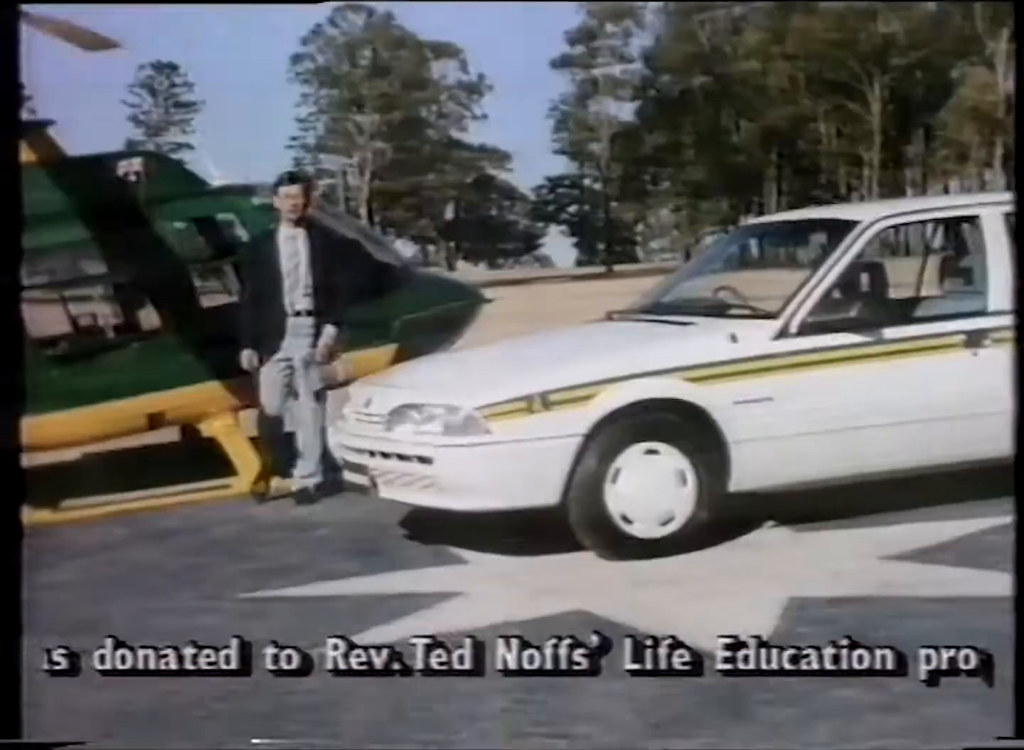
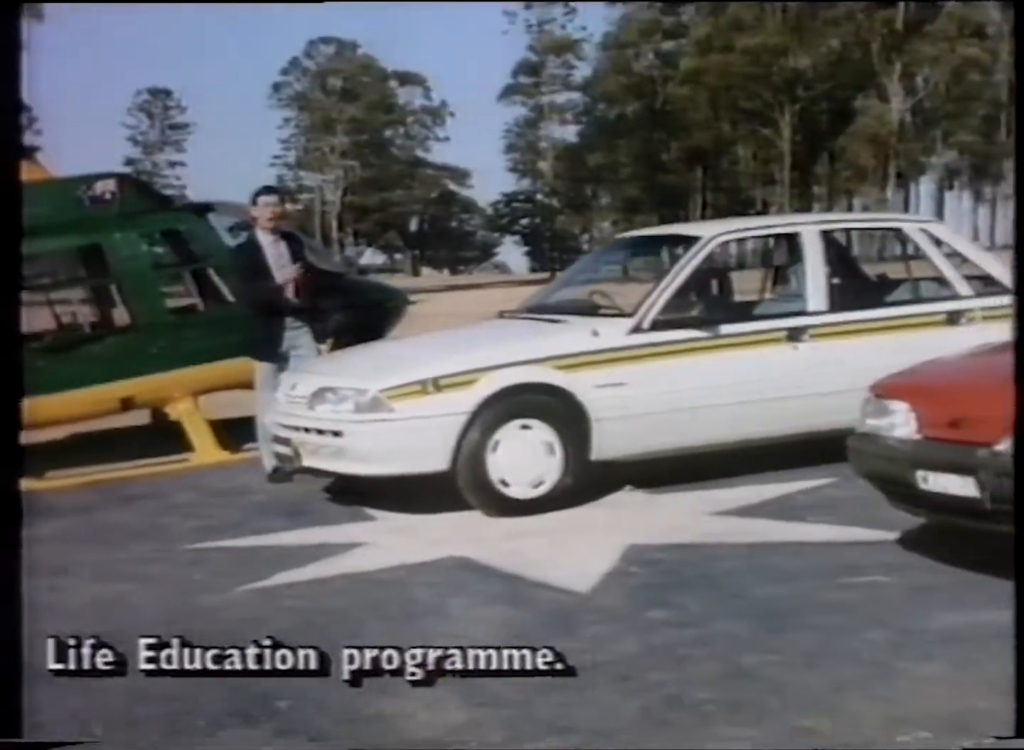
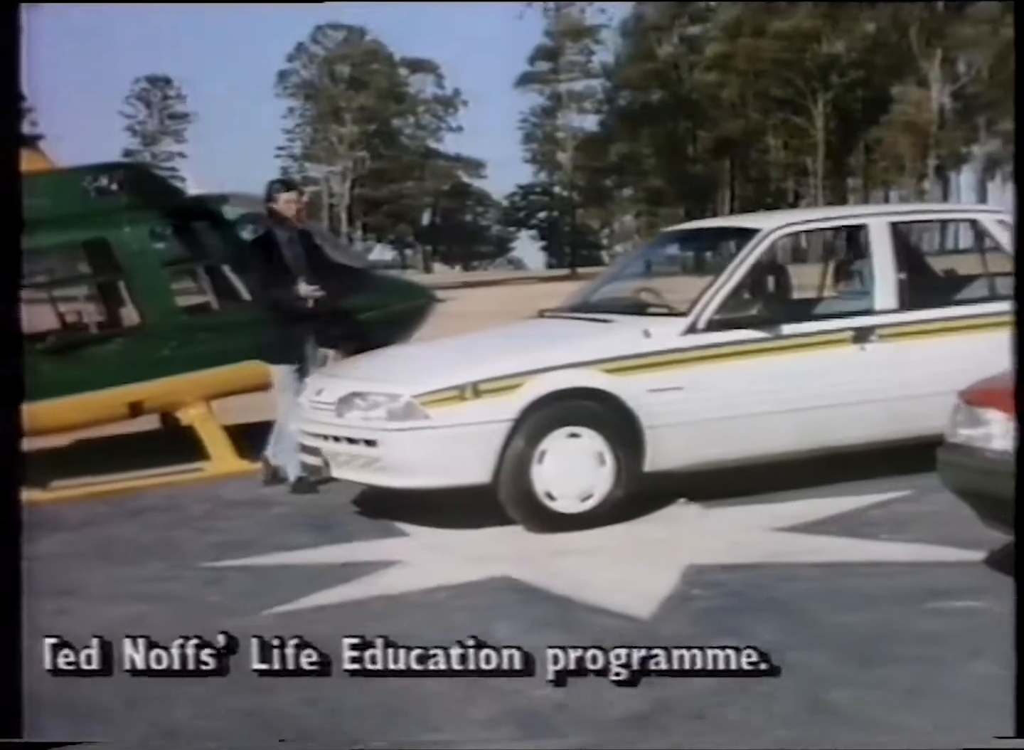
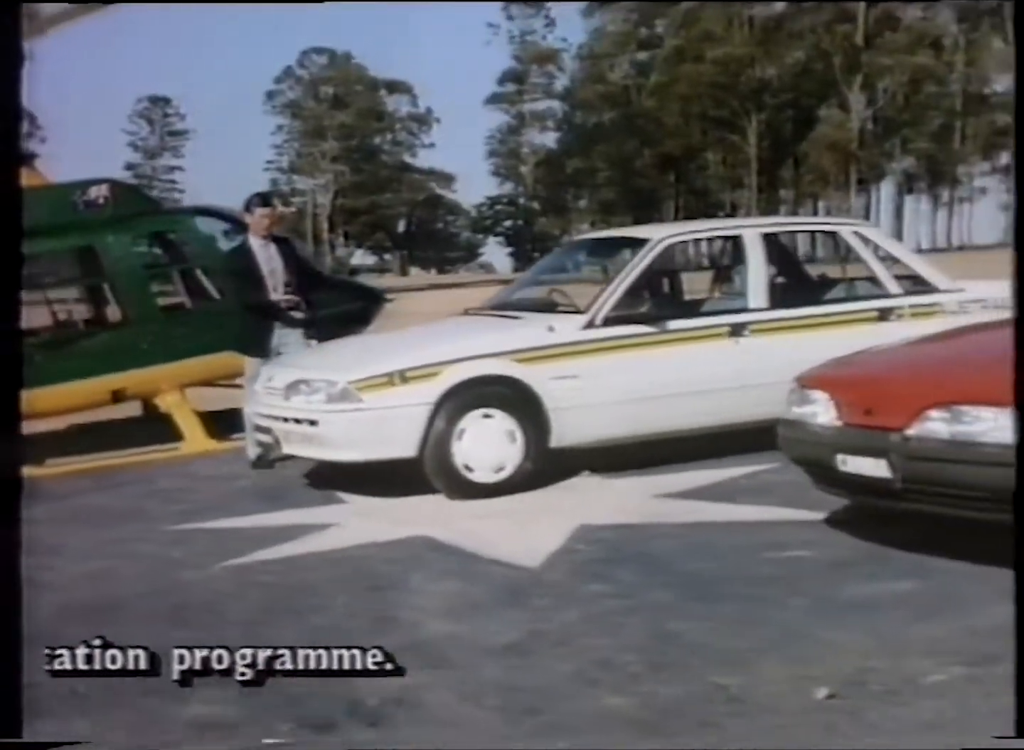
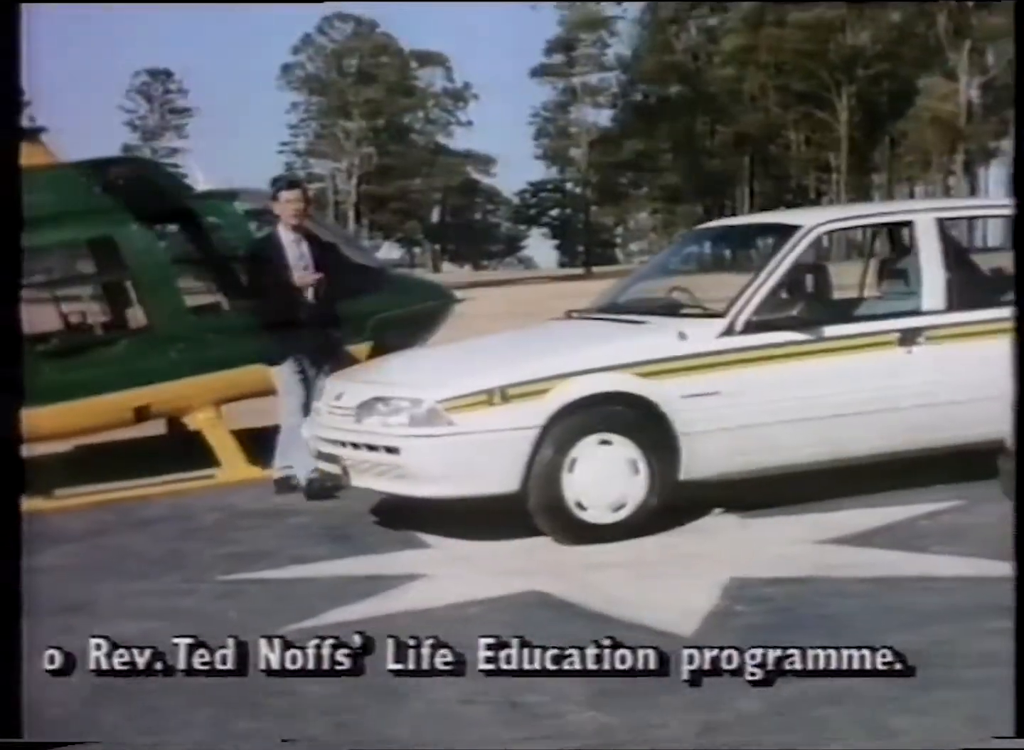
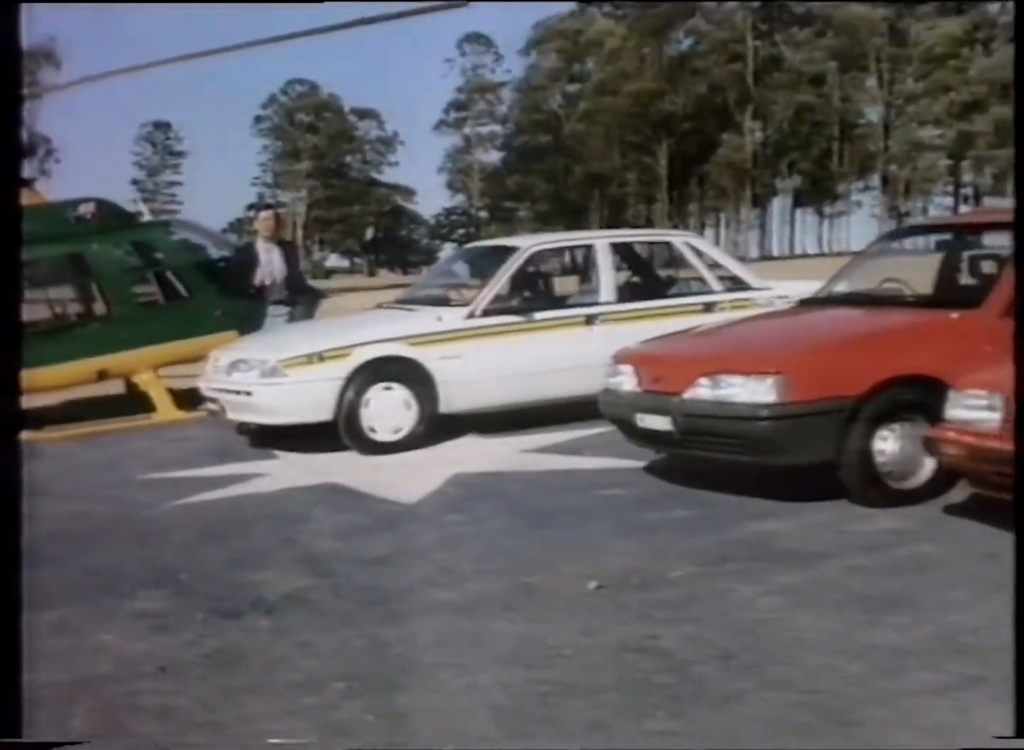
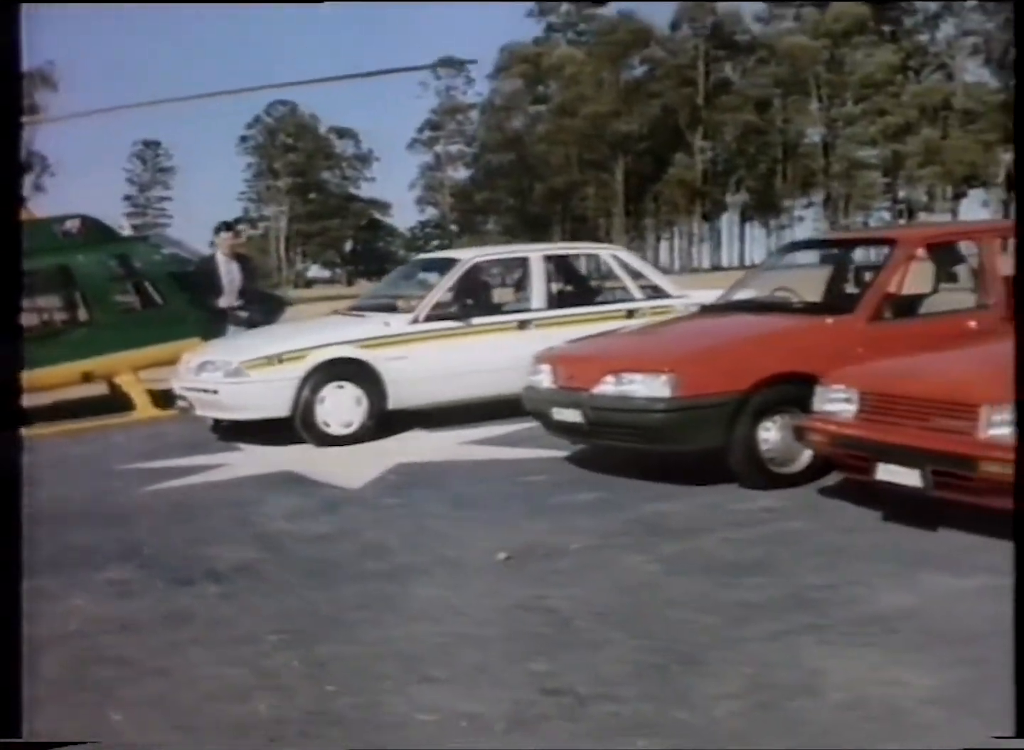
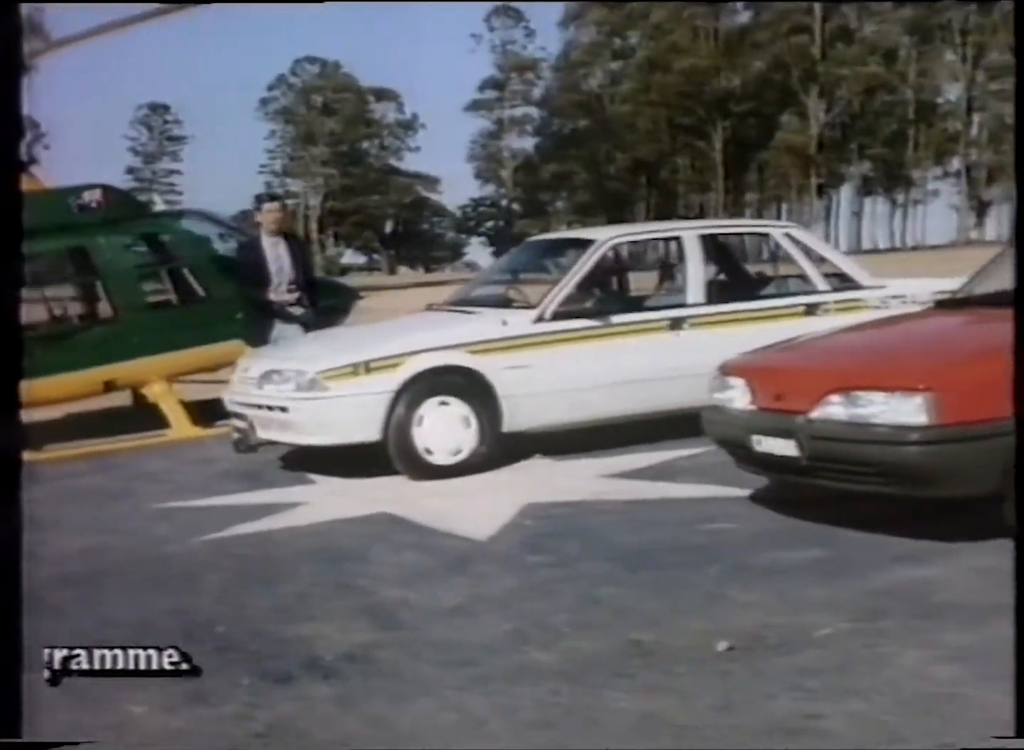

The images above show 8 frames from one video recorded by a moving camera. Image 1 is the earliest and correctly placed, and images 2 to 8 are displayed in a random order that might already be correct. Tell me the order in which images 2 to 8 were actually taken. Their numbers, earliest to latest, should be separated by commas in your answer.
5, 3, 2, 4, 8, 6, 7
